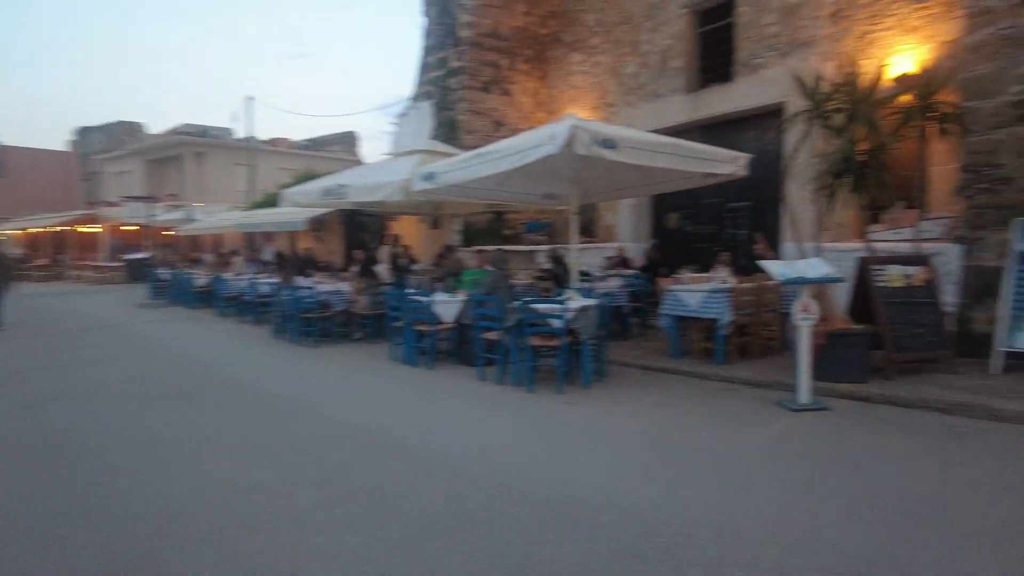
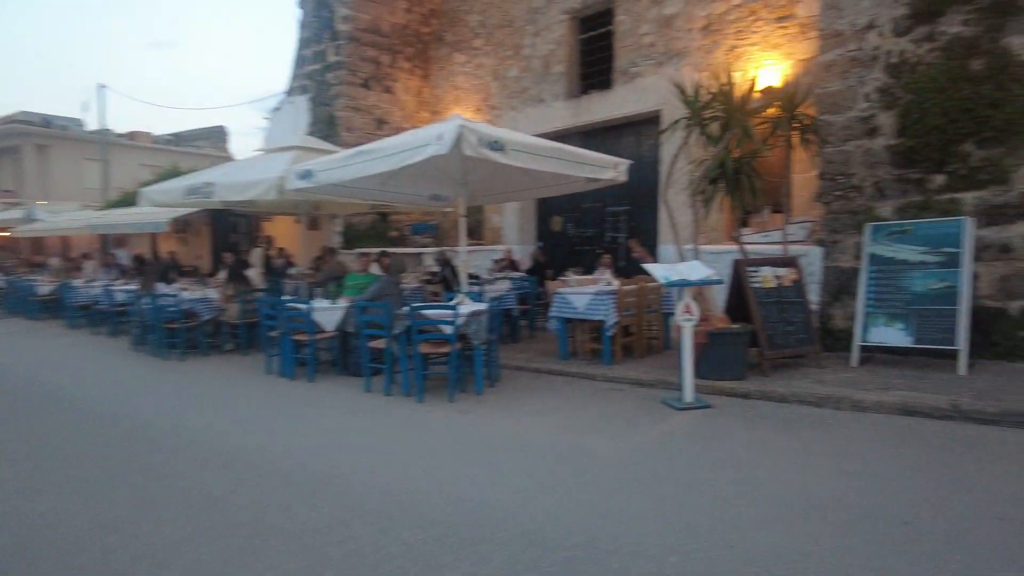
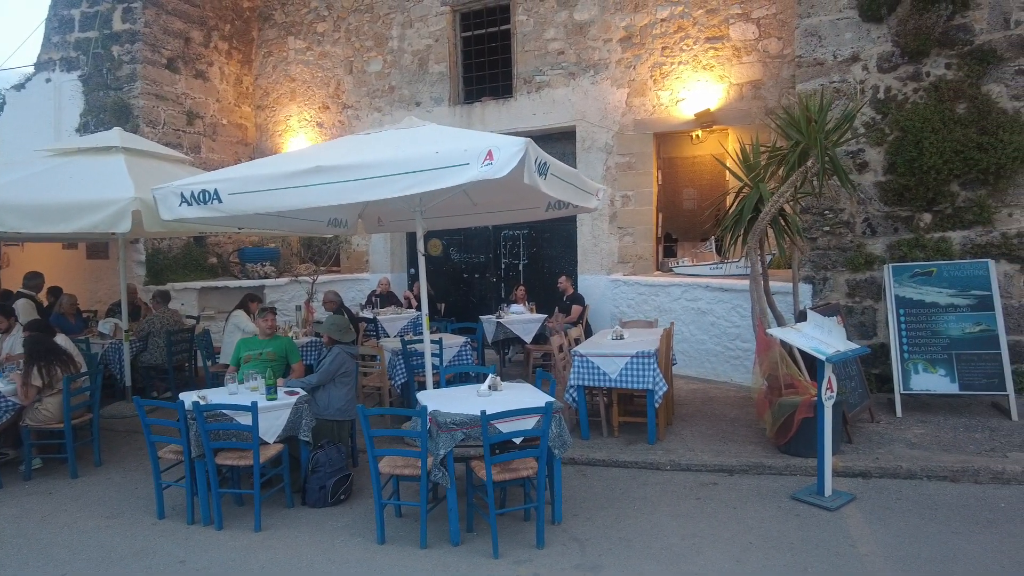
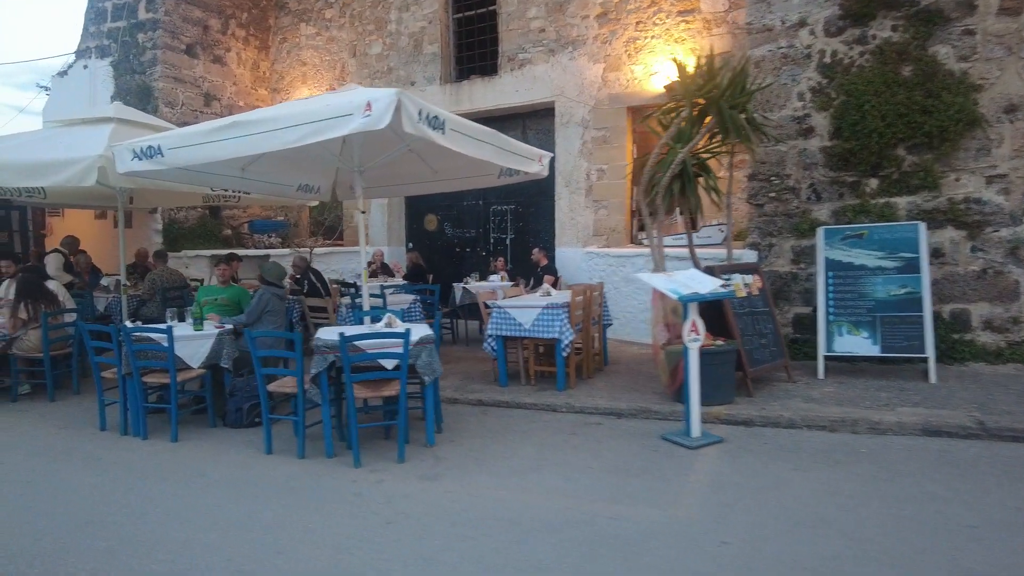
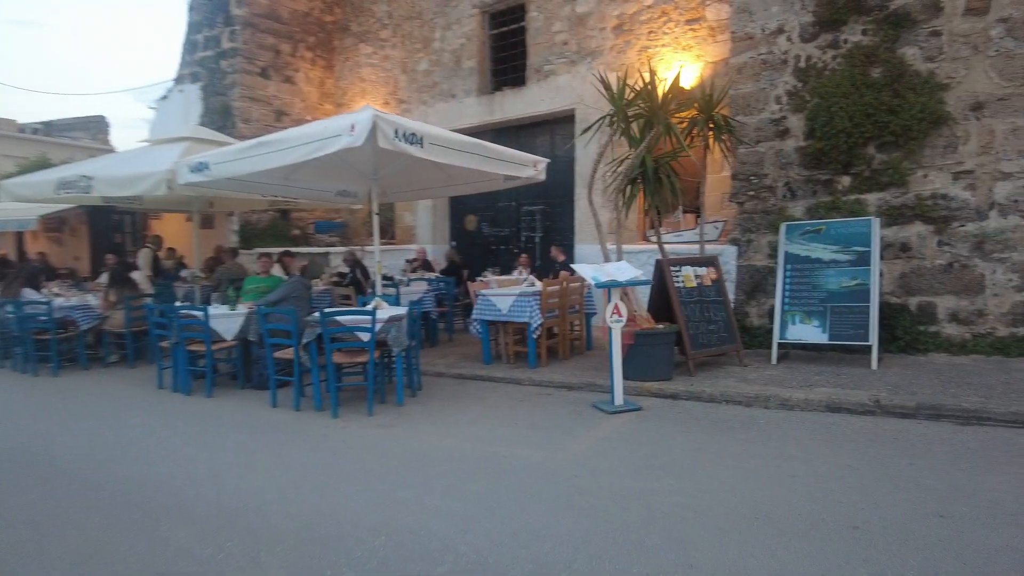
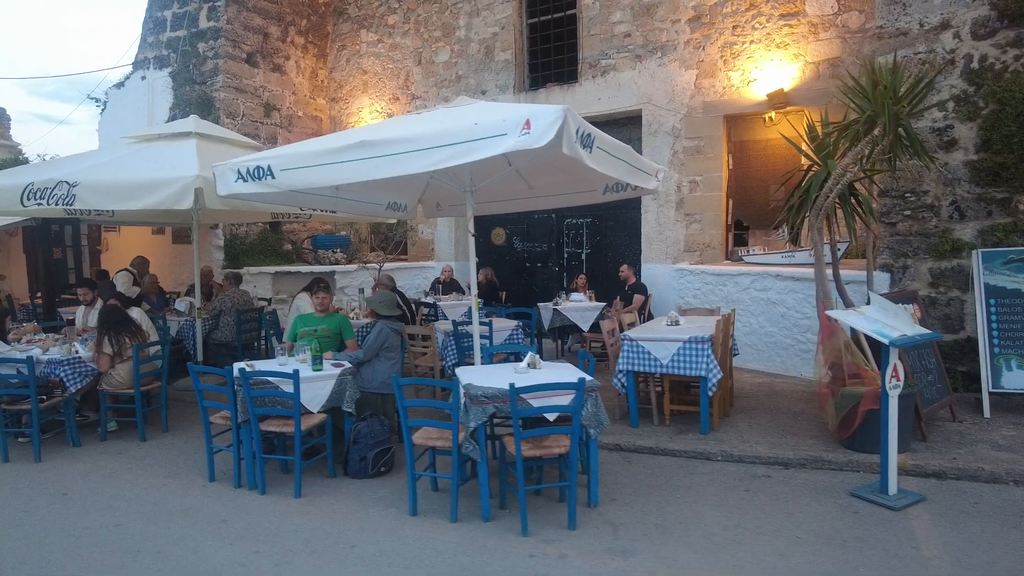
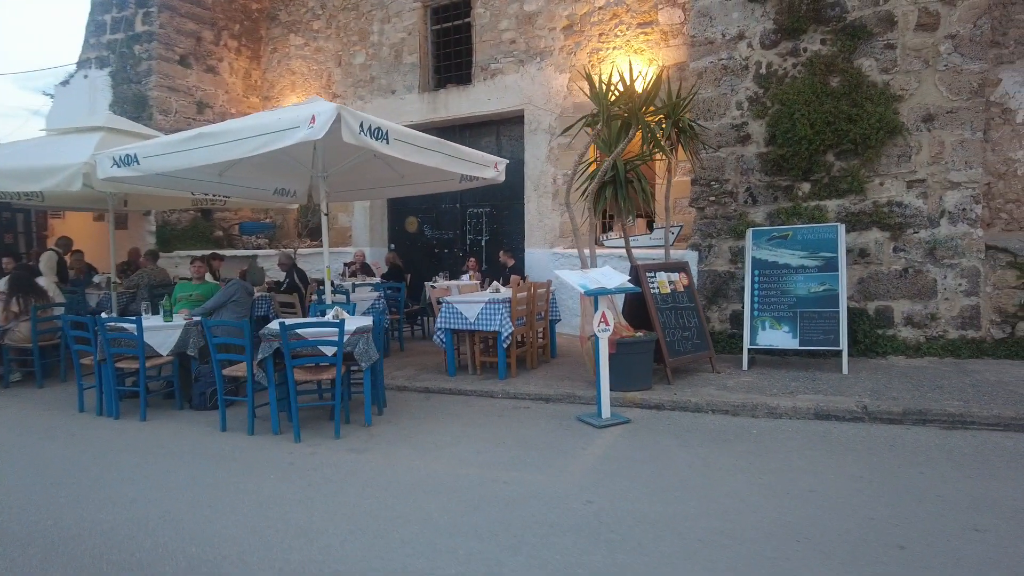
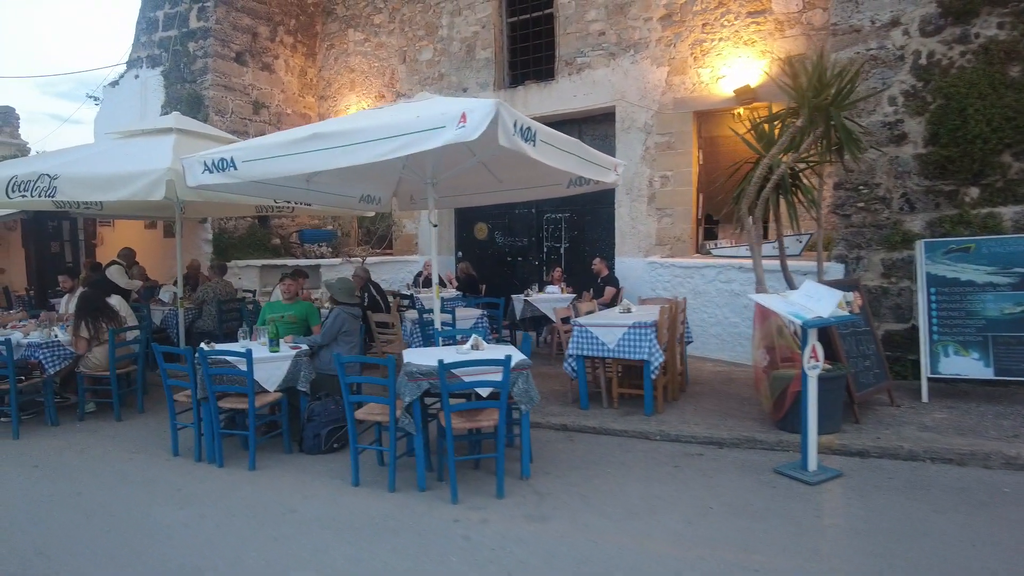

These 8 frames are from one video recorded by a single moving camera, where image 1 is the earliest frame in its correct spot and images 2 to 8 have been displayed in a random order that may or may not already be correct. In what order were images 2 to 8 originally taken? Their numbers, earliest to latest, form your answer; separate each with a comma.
2, 5, 7, 4, 8, 6, 3
